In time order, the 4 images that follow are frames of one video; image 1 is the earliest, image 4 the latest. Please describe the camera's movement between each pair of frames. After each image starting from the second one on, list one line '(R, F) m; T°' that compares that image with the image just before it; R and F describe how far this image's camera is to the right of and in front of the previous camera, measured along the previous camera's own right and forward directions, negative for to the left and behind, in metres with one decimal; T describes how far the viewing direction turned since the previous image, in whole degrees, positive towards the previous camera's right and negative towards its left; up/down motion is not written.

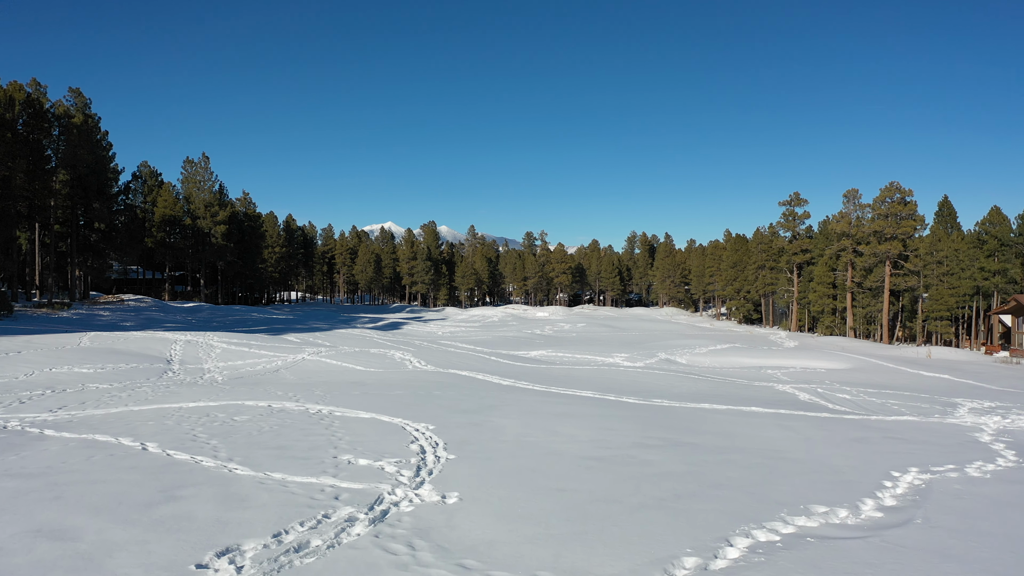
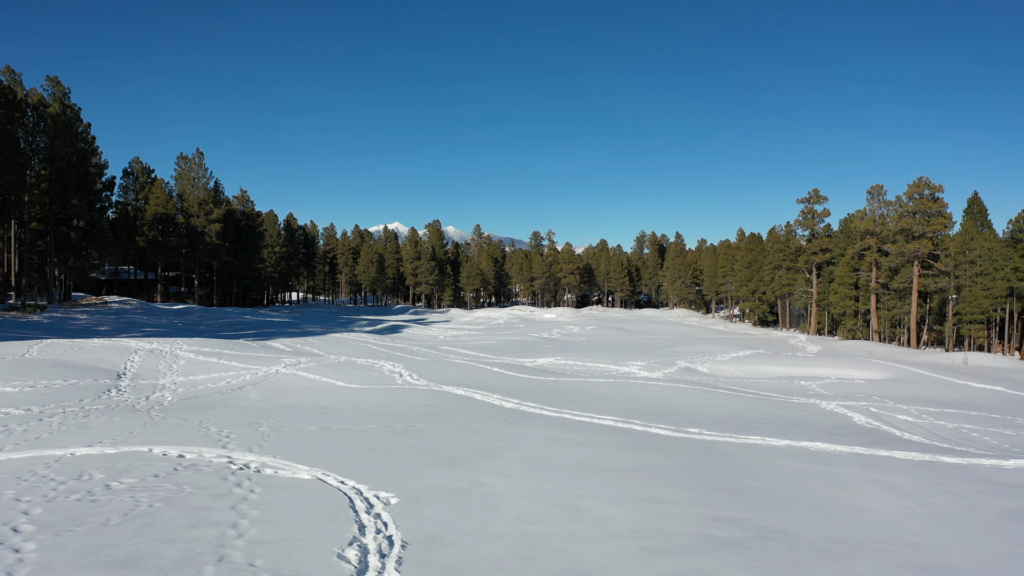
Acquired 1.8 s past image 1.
(+0.1, +2.0) m; -1°
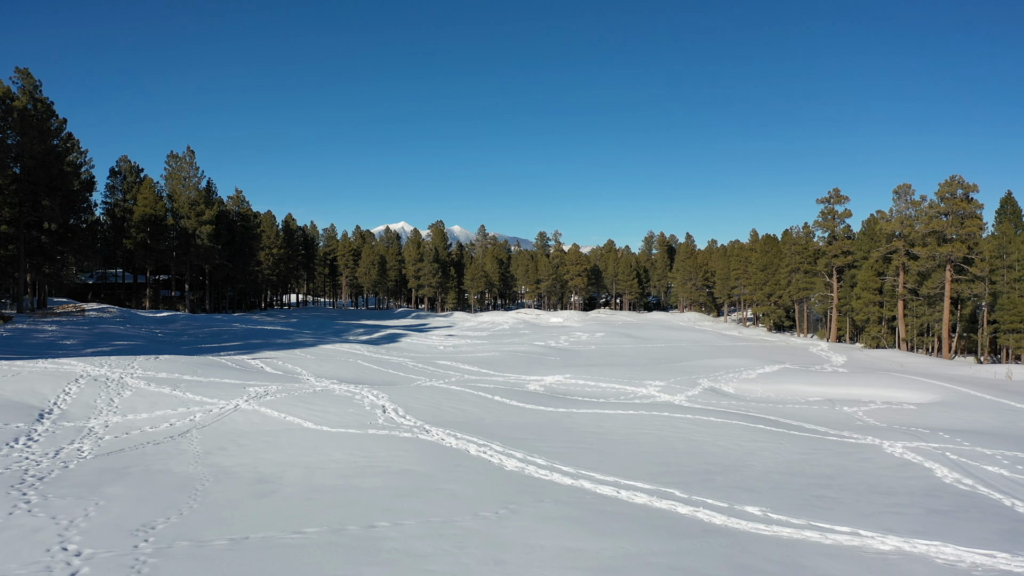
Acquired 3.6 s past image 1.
(+0.1, +2.2) m; -1°
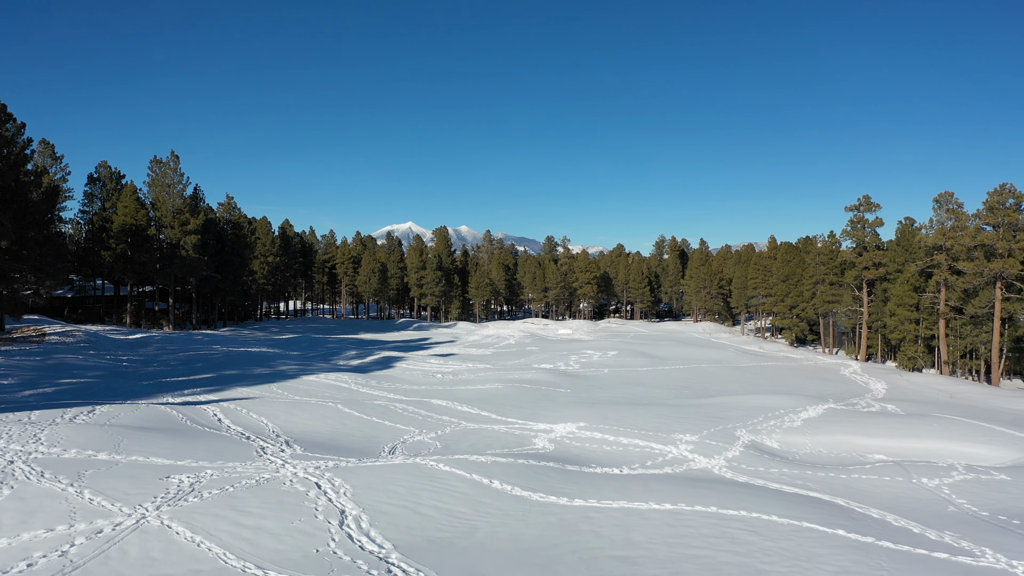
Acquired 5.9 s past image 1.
(+0.1, +3.0) m; -1°
